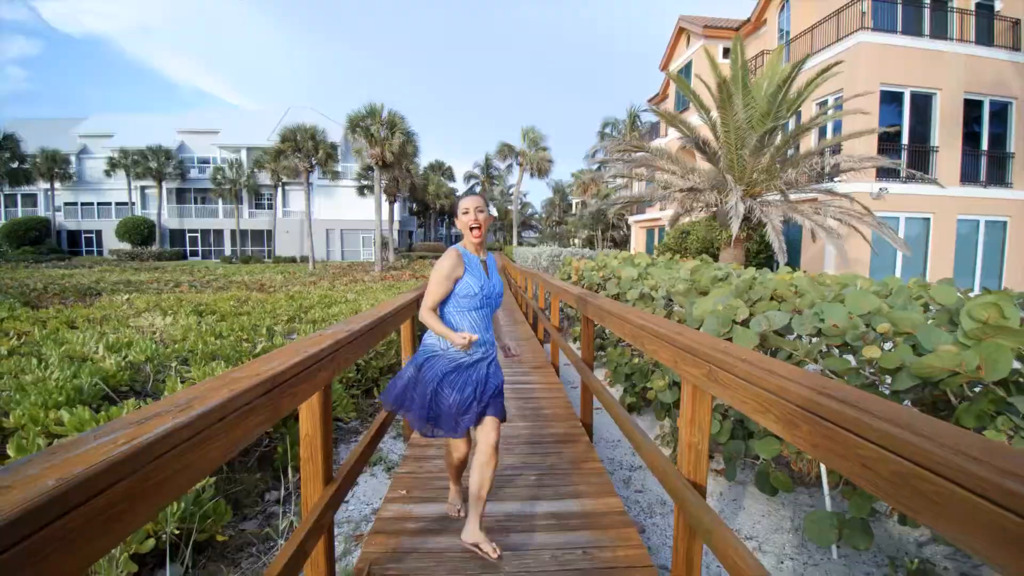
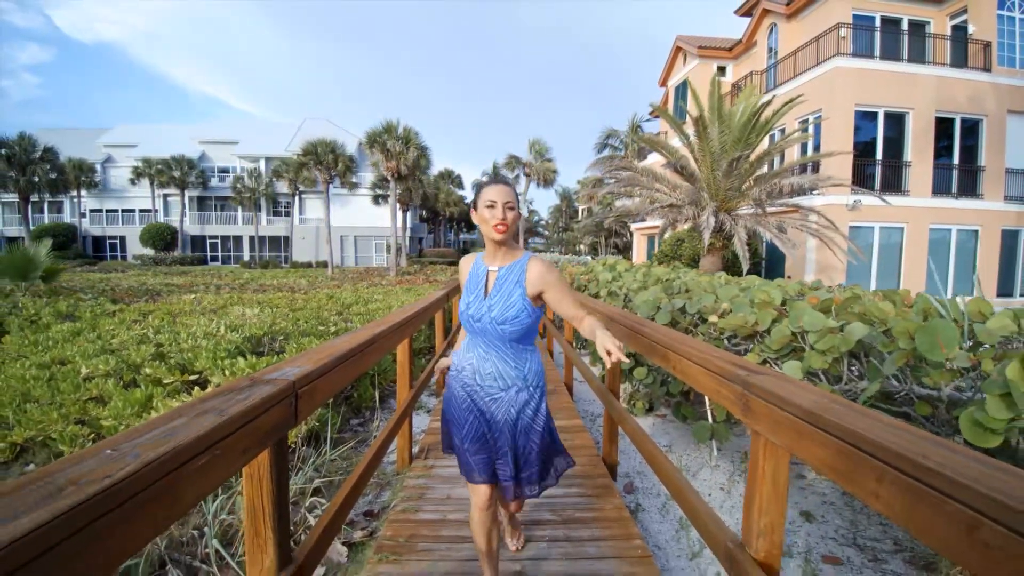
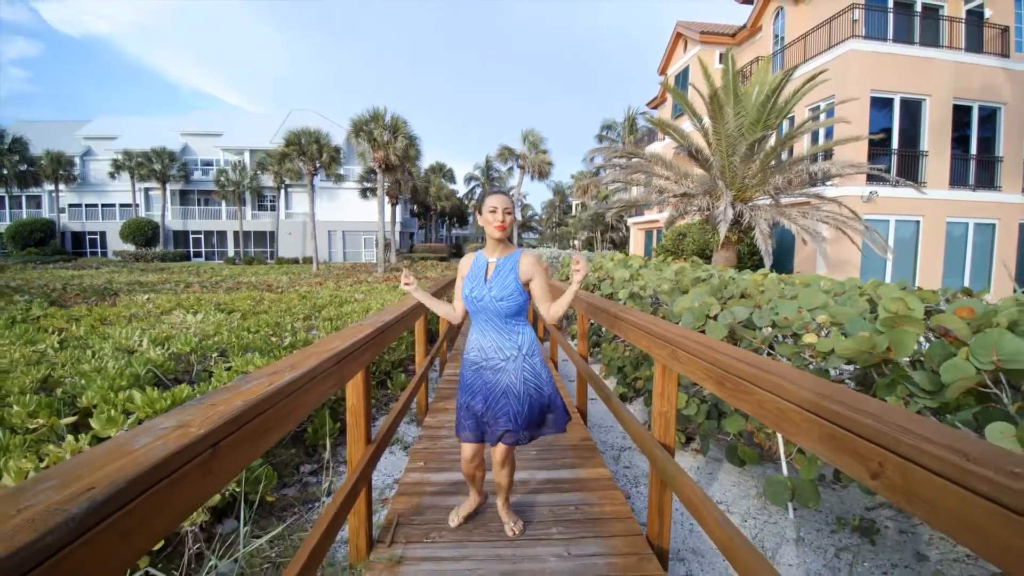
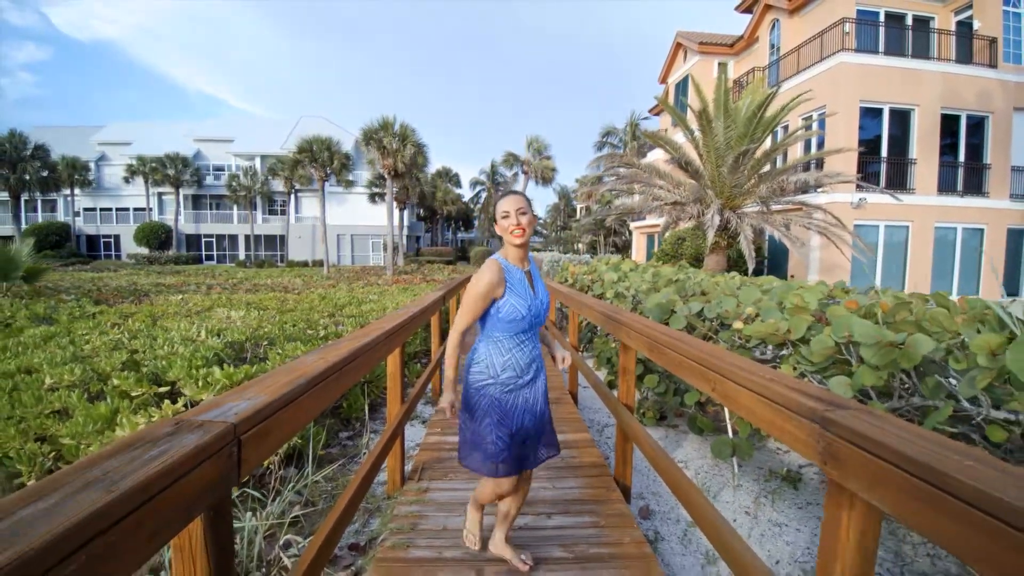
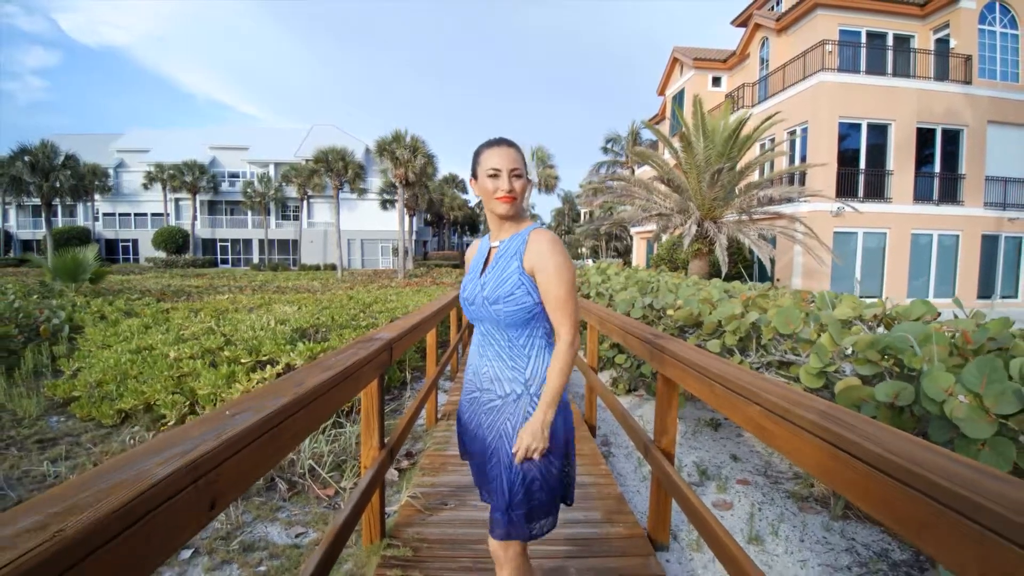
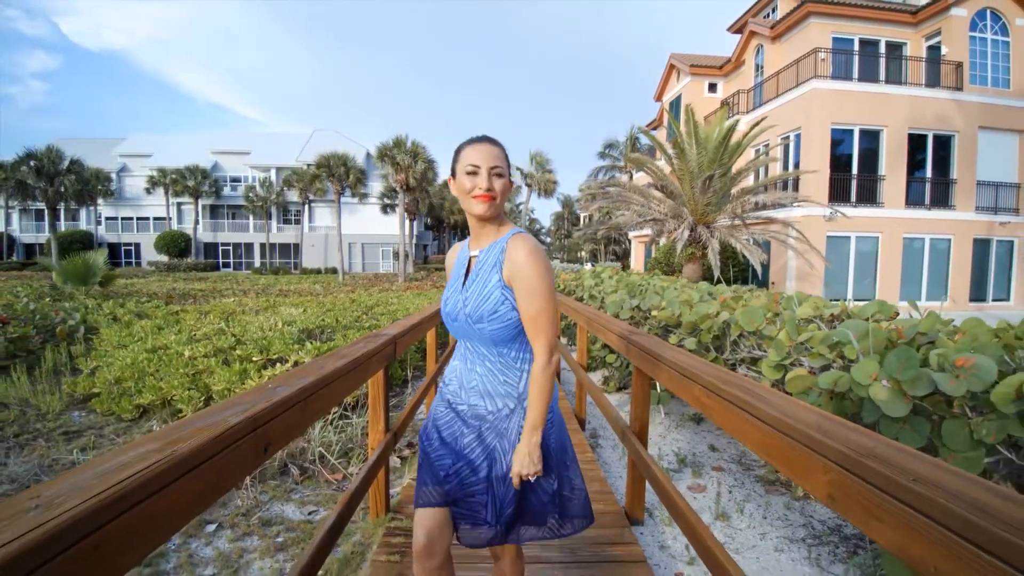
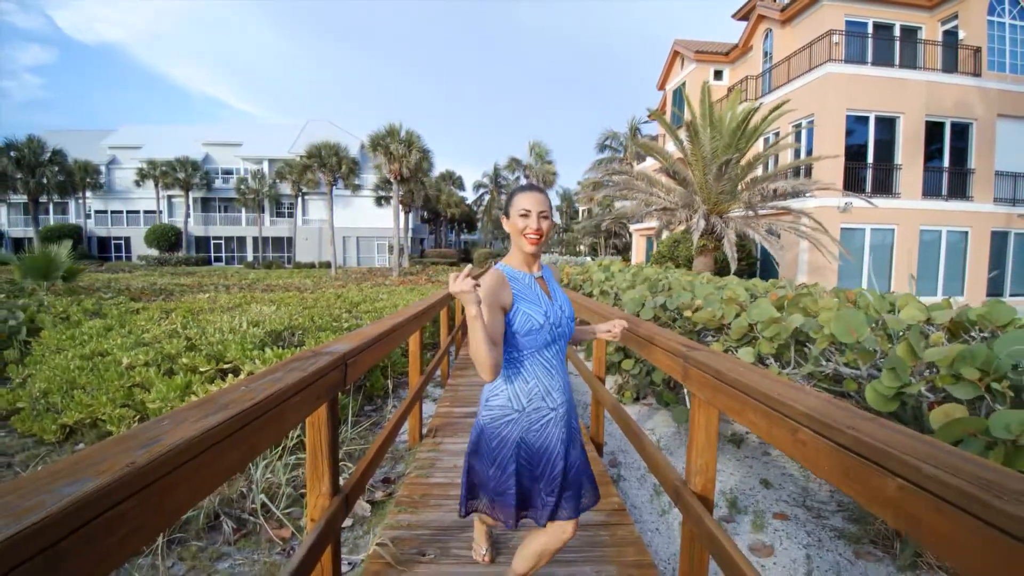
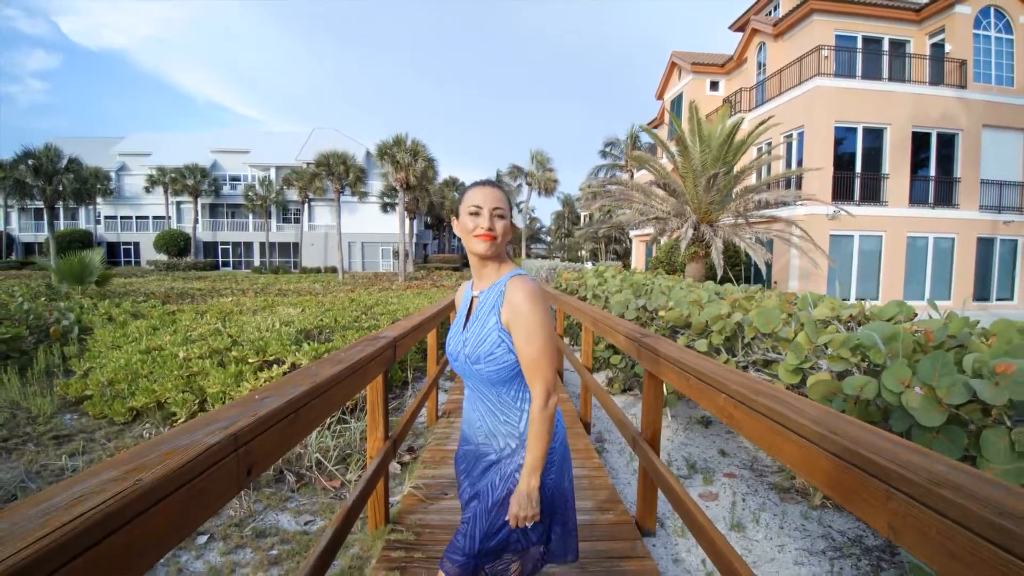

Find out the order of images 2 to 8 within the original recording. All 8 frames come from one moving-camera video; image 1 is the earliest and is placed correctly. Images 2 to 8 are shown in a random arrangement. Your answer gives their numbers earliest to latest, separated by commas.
3, 4, 2, 7, 5, 8, 6
